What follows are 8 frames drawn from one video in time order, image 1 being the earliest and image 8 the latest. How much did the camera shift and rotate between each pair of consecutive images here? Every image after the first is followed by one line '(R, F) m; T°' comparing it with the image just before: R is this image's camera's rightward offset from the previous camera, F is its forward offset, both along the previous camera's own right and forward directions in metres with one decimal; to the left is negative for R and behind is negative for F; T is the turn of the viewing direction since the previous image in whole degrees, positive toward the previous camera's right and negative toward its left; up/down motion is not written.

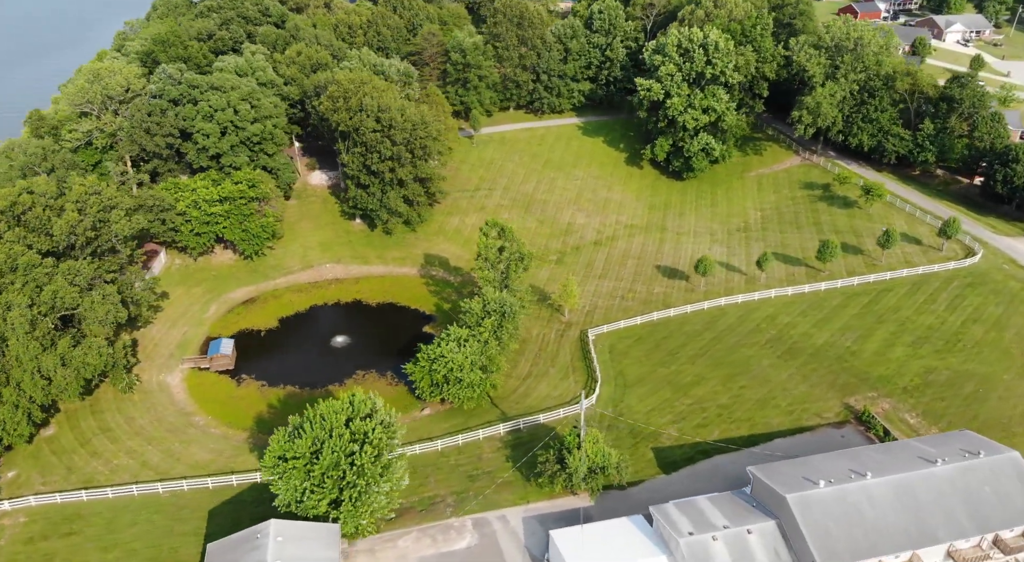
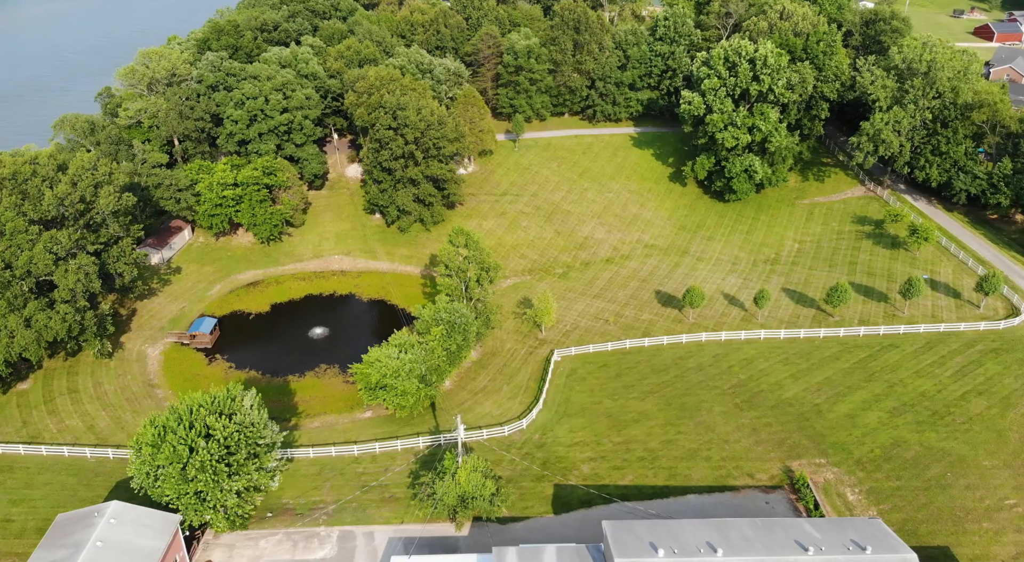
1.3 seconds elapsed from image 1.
(+12.8, +3.0) m; -11°
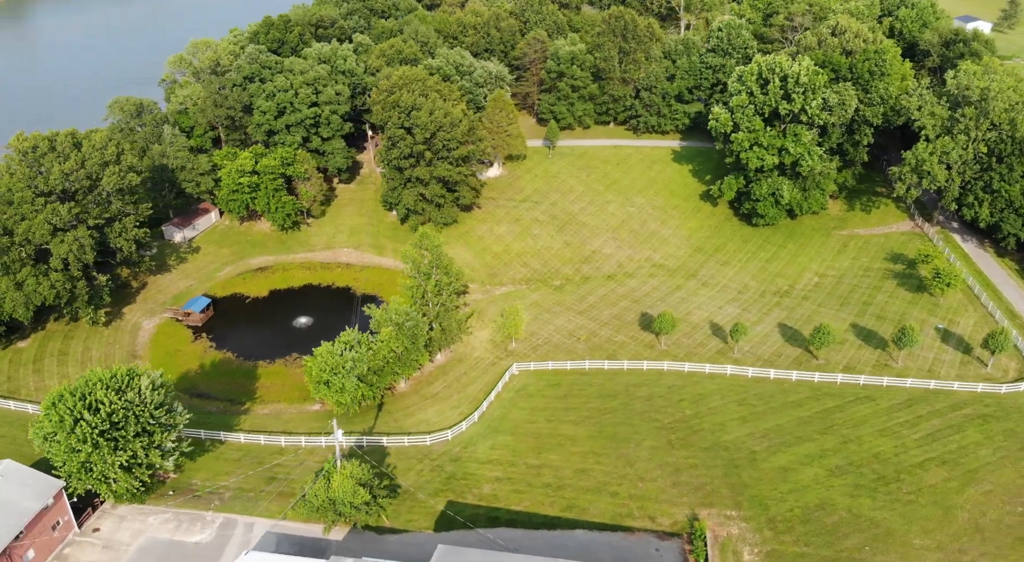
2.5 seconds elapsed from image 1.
(+11.6, +2.1) m; -9°
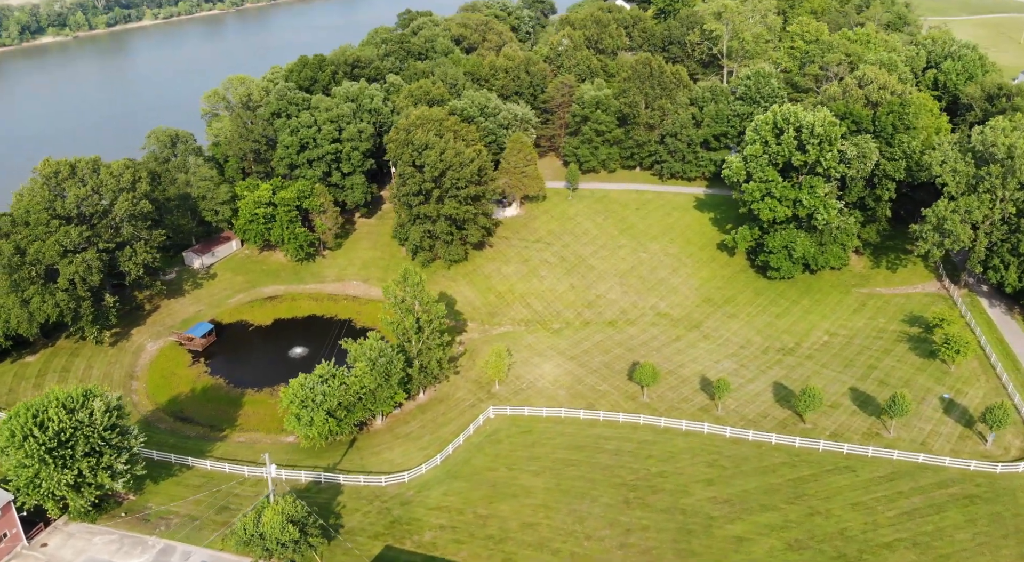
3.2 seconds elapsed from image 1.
(+6.5, +0.9) m; -6°
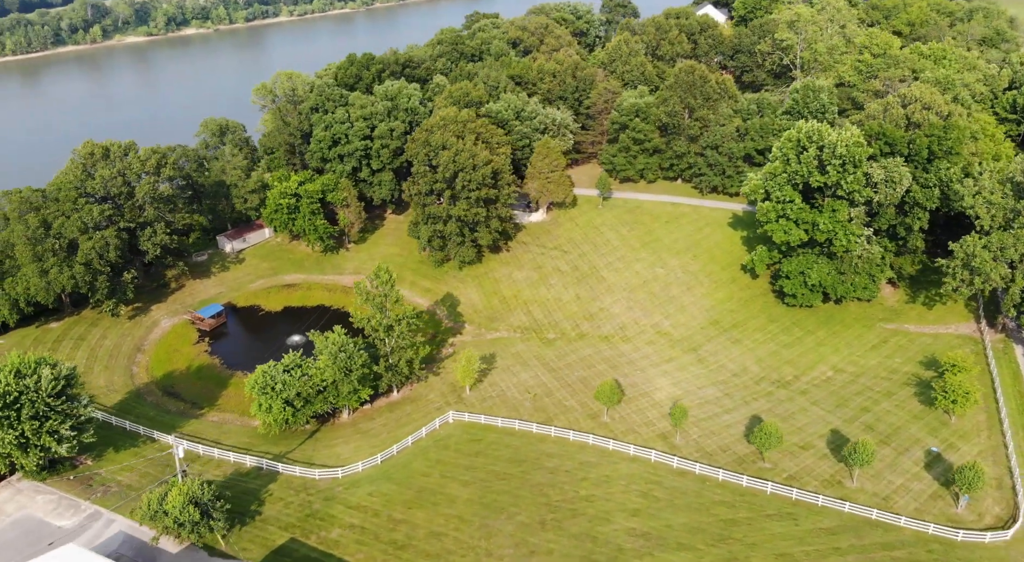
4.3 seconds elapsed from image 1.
(+10.3, +1.7) m; -9°
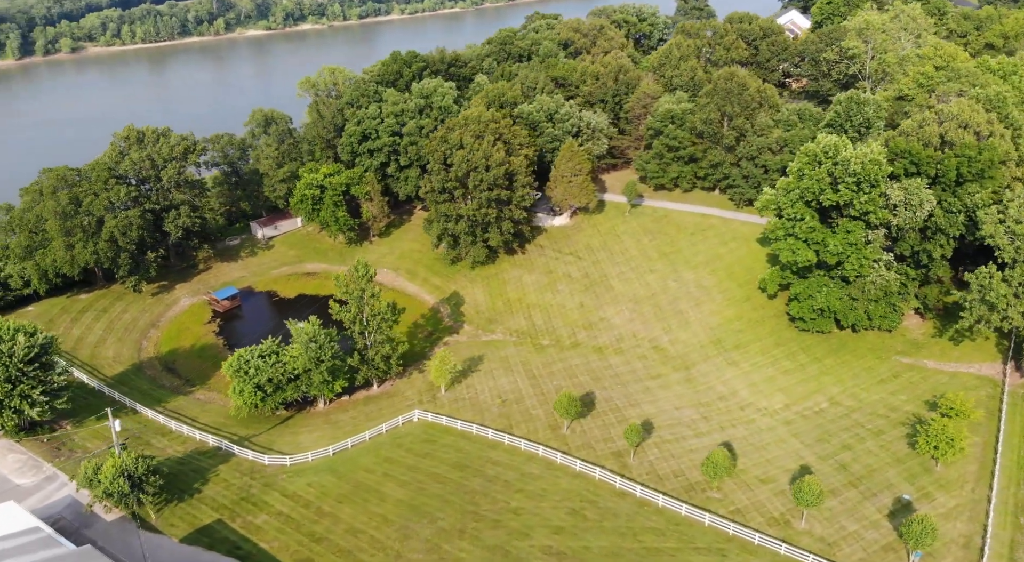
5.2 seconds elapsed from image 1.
(+9.0, +1.4) m; -8°
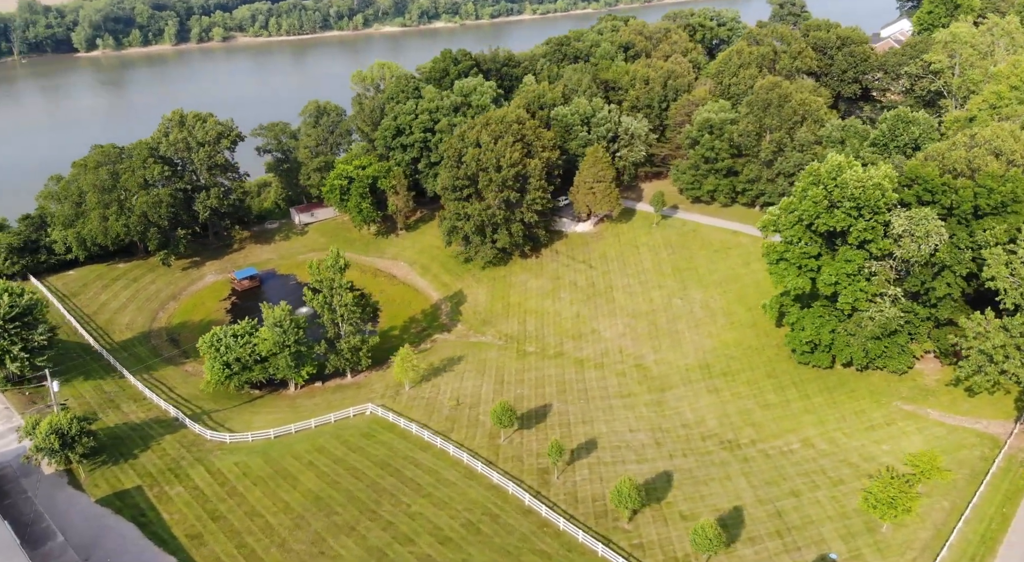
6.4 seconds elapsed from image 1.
(+11.4, +2.0) m; -10°
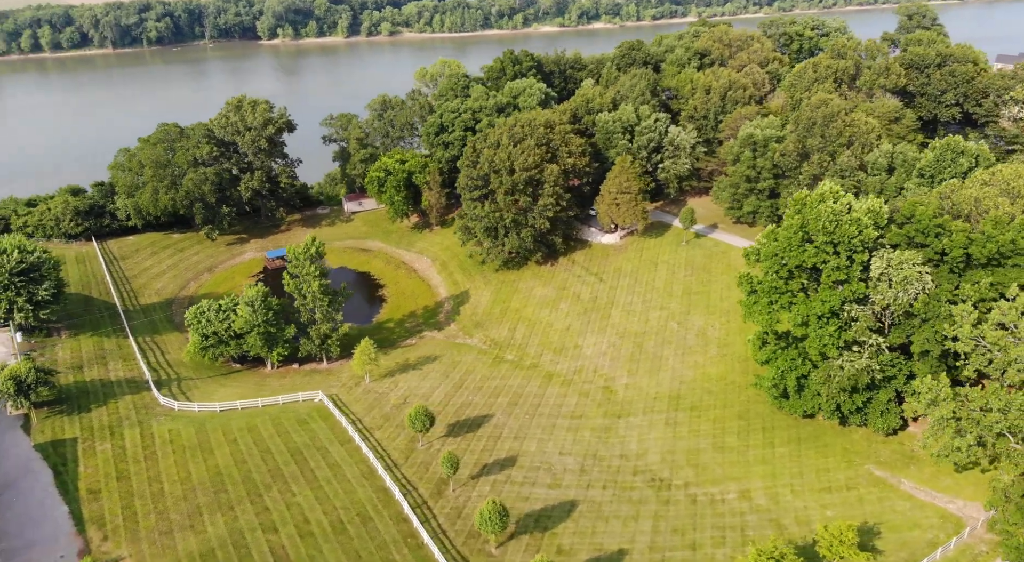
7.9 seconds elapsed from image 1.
(+13.7, +2.7) m; -12°
